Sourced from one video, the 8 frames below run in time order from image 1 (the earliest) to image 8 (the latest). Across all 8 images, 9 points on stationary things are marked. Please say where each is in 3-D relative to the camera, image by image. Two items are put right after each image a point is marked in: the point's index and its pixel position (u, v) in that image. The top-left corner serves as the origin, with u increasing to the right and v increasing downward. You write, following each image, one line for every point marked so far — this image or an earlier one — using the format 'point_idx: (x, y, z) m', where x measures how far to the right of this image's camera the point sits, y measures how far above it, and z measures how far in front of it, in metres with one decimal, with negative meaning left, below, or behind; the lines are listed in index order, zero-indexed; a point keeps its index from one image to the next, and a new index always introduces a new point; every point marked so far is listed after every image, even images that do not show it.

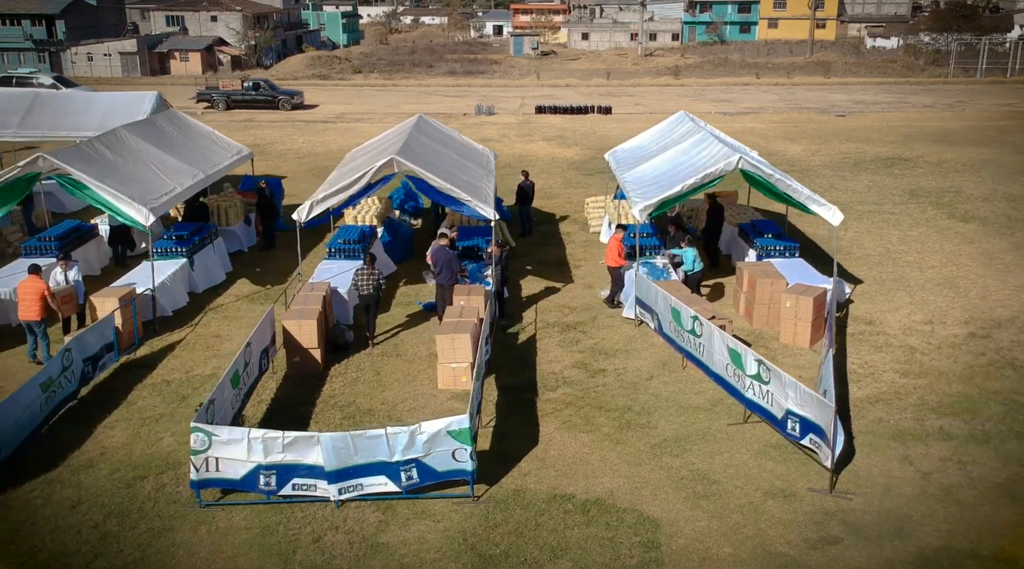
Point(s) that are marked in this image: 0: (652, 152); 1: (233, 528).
0: (+2.7, +2.6, +18.0) m
1: (-2.7, -2.4, +8.9) m
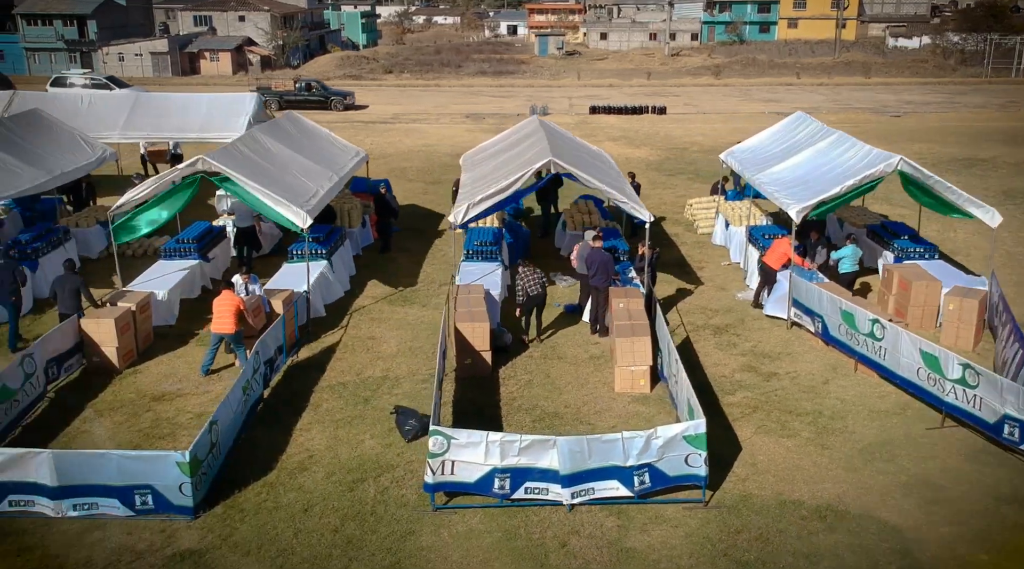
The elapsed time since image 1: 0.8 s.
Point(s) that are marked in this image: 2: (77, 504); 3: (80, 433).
0: (+5.2, +2.6, +17.9) m
1: (-0.4, -2.4, +8.8) m
2: (-4.3, -2.2, +9.0) m
3: (-5.2, -1.8, +11.0) m
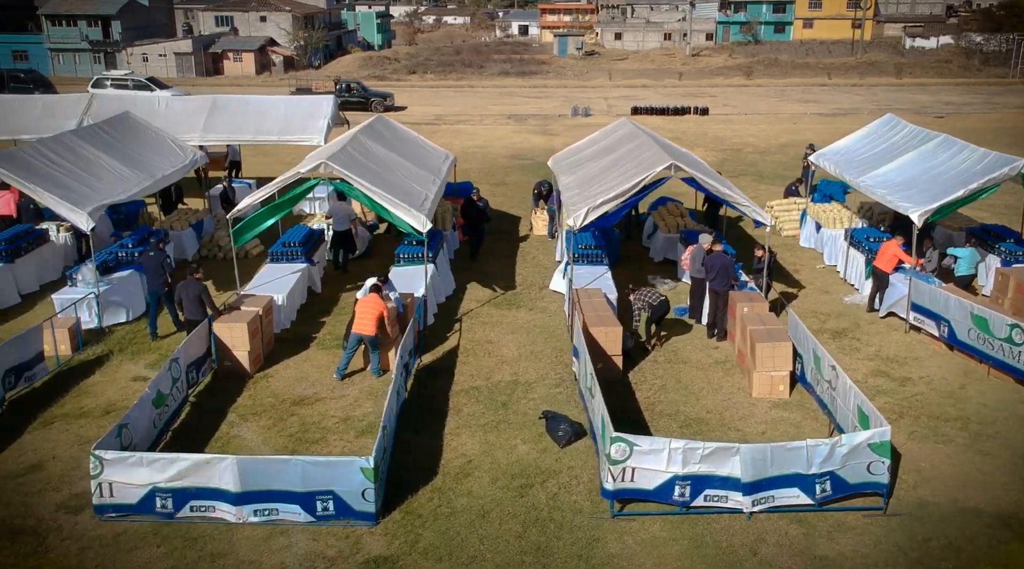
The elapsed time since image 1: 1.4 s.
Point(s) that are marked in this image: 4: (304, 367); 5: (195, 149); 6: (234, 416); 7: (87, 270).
0: (+7.1, +2.5, +17.8) m
1: (+1.4, -2.5, +8.8) m
2: (-2.5, -2.2, +9.0) m
3: (-3.4, -1.8, +11.0) m
4: (-3.0, -1.2, +13.1) m
5: (-6.7, +2.8, +19.1) m
6: (-3.5, -1.7, +11.5) m
7: (-6.7, +0.2, +14.4) m
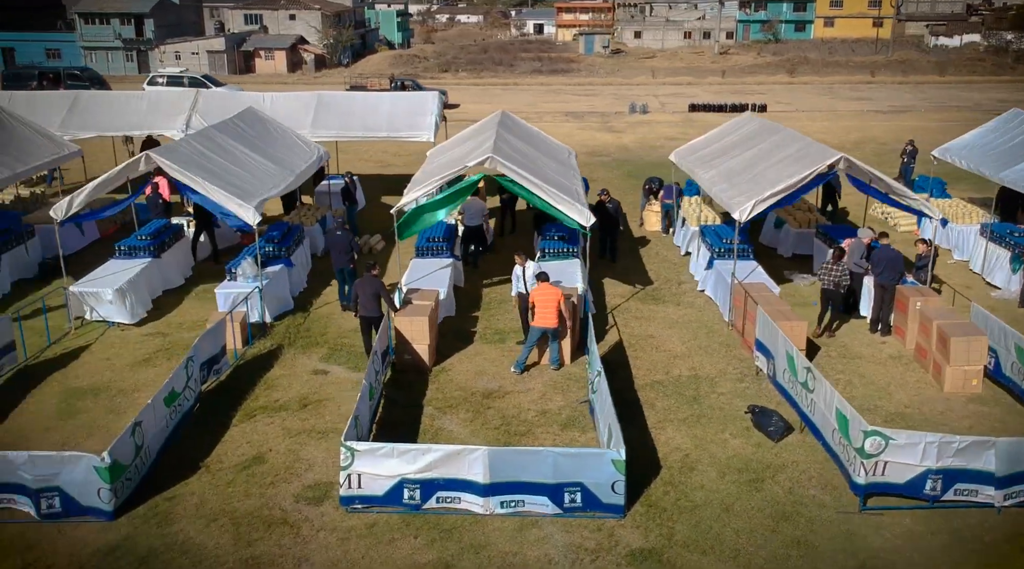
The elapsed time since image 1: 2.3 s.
0: (+9.6, +2.6, +17.7) m
1: (+3.9, -2.4, +8.7) m
2: (-0.1, -2.1, +8.9) m
3: (-0.9, -1.8, +11.0) m
4: (-0.5, -1.1, +13.1) m
5: (-4.1, +2.9, +19.2) m
6: (-1.0, -1.6, +11.5) m
7: (-4.2, +0.3, +14.4) m
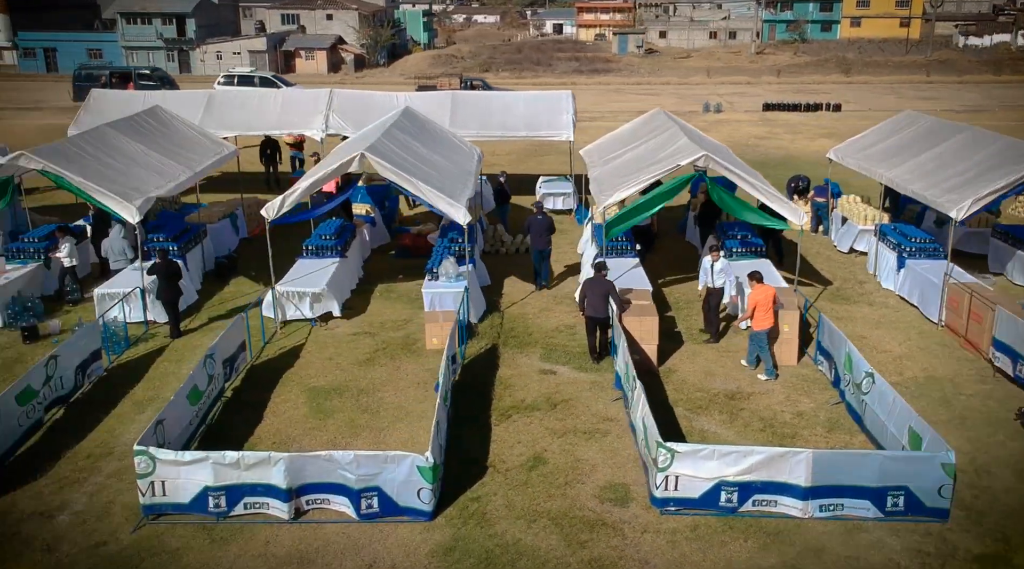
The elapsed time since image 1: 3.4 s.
0: (+12.9, +2.6, +17.4) m
1: (+7.0, -2.4, +8.6) m
2: (+3.1, -2.1, +8.8) m
3: (+2.3, -1.7, +10.9) m
4: (+2.7, -1.1, +13.0) m
5: (-0.8, +2.9, +19.1) m
6: (+2.1, -1.6, +11.4) m
7: (-1.0, +0.3, +14.3) m
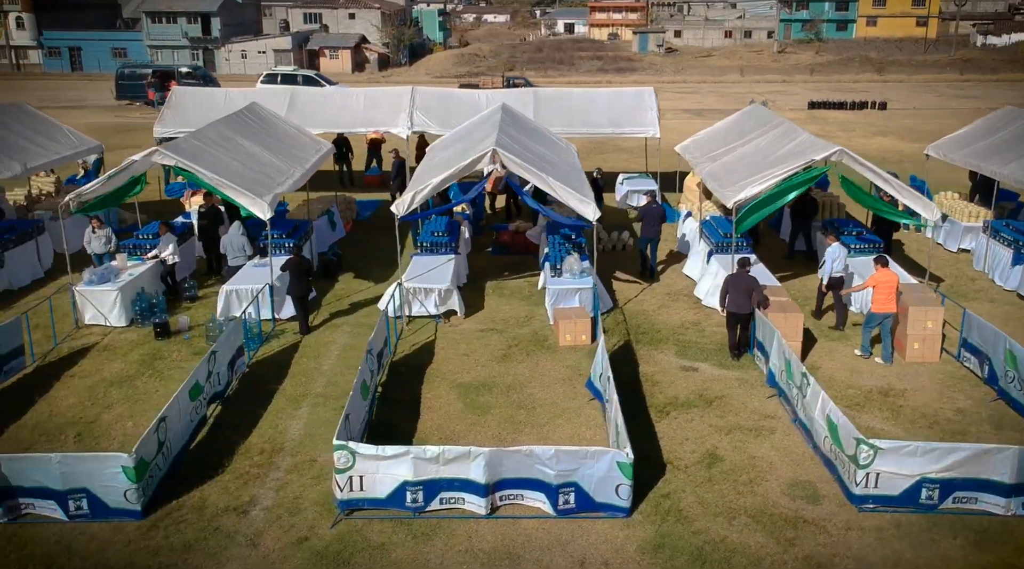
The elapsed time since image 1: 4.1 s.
0: (+14.9, +2.6, +17.3) m
1: (+8.9, -2.4, +8.4) m
2: (+5.0, -2.1, +8.7) m
3: (+4.2, -1.7, +10.8) m
4: (+4.6, -1.0, +12.9) m
5: (+1.2, +3.0, +19.0) m
6: (+4.1, -1.5, +11.3) m
7: (+1.0, +0.4, +14.3) m
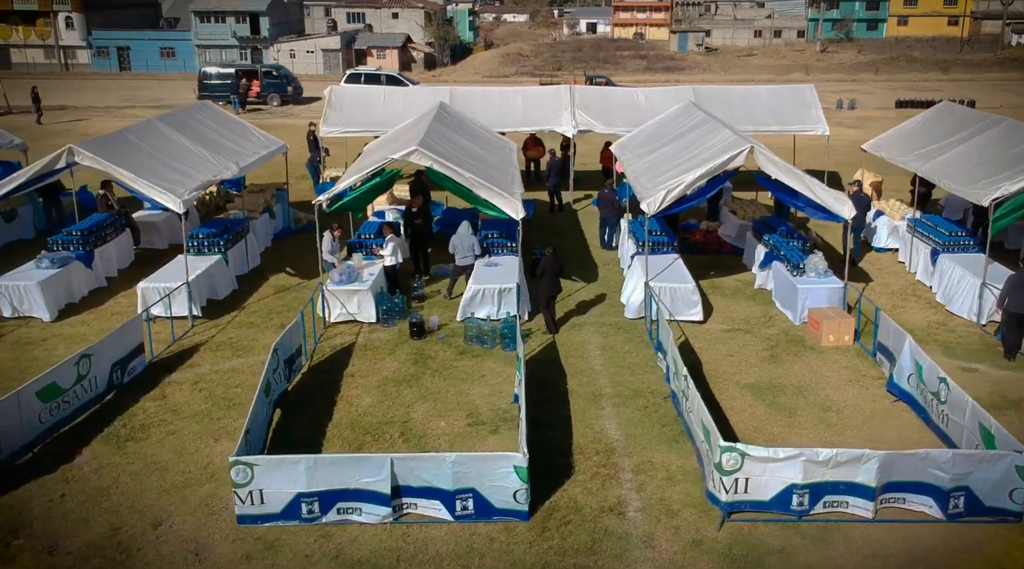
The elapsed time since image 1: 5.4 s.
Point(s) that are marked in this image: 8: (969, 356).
0: (+18.7, +2.6, +16.9) m
1: (+12.6, -2.4, +8.2) m
2: (+8.7, -2.1, +8.5) m
3: (+7.9, -1.7, +10.6) m
4: (+8.4, -1.0, +12.7) m
5: (+5.1, +3.0, +18.9) m
6: (+7.8, -1.5, +11.1) m
7: (+4.8, +0.4, +14.1) m
8: (+6.5, -1.0, +12.9) m
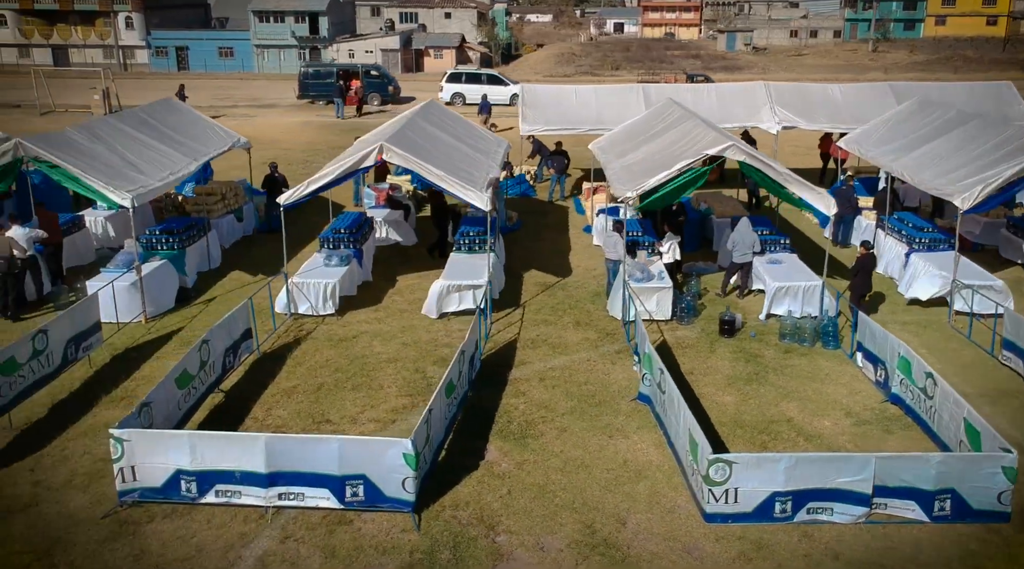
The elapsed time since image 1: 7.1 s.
0: (+23.4, +2.5, +16.3) m
1: (+17.1, -2.4, +7.7) m
2: (+13.1, -2.1, +8.2) m
3: (+12.4, -1.7, +10.3) m
4: (+13.0, -1.0, +12.3) m
5: (+9.7, +3.0, +18.6) m
6: (+12.3, -1.5, +10.8) m
7: (+9.3, +0.4, +13.8) m
8: (+11.0, -1.0, +12.6) m
